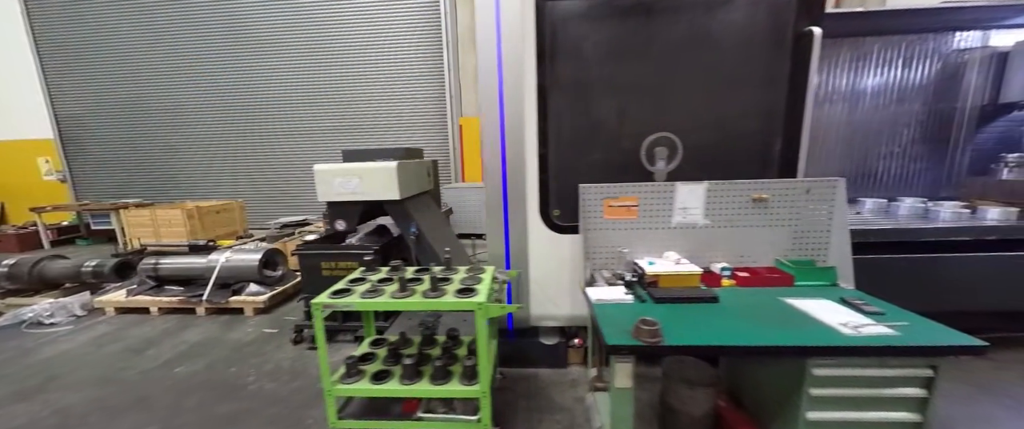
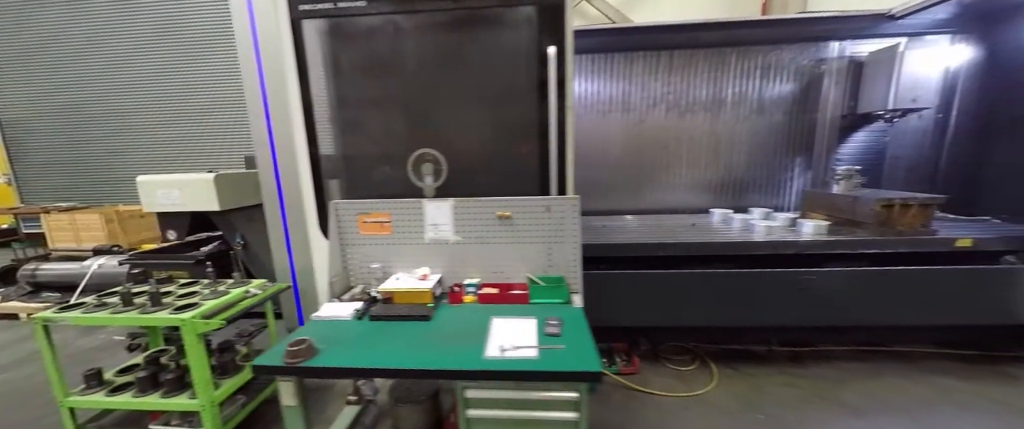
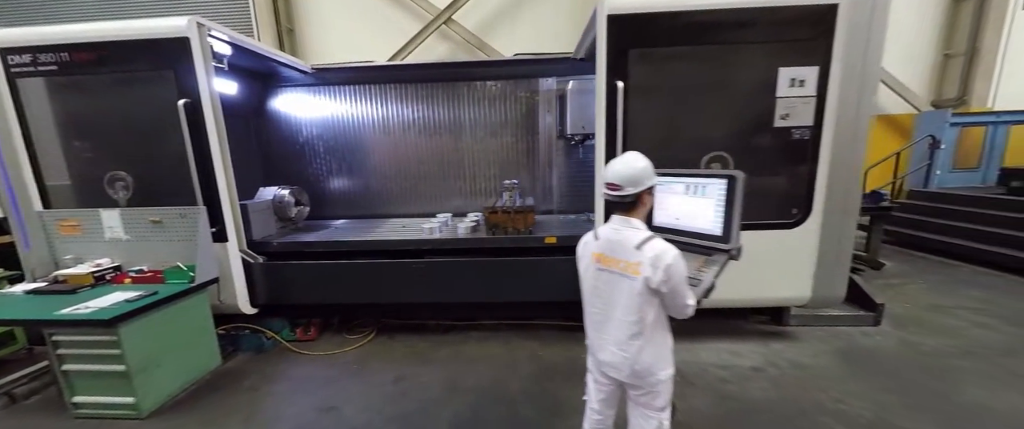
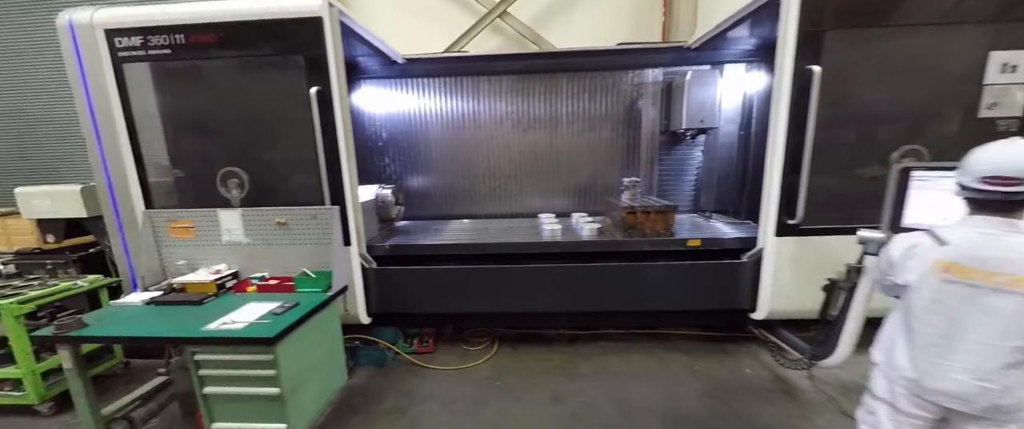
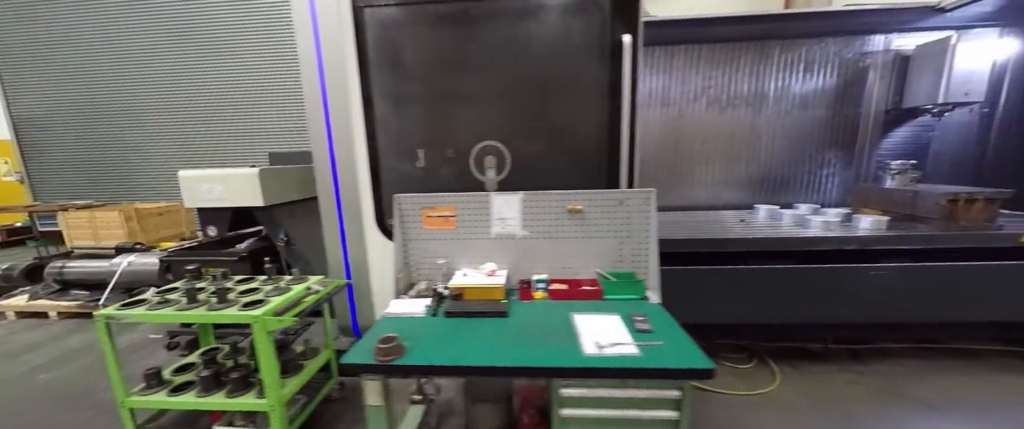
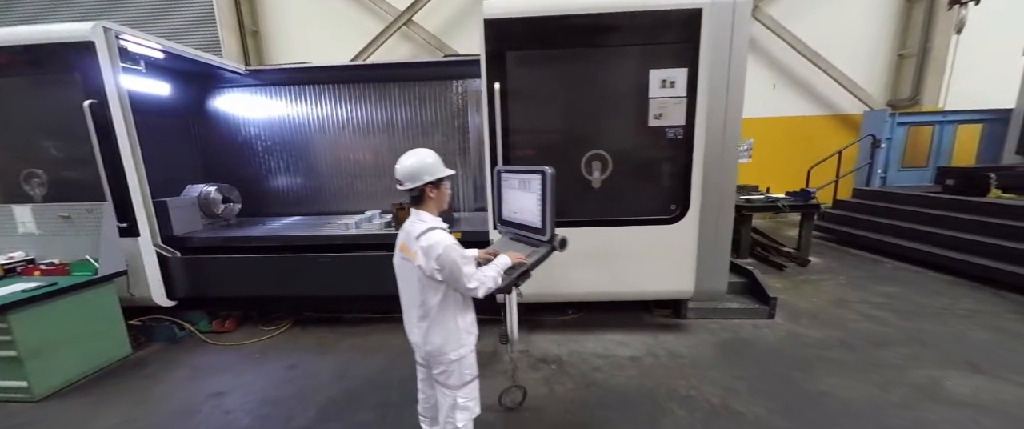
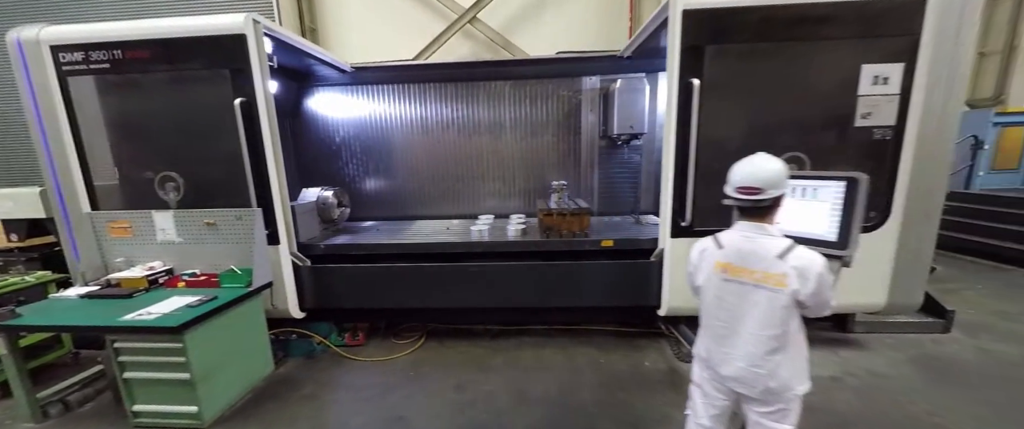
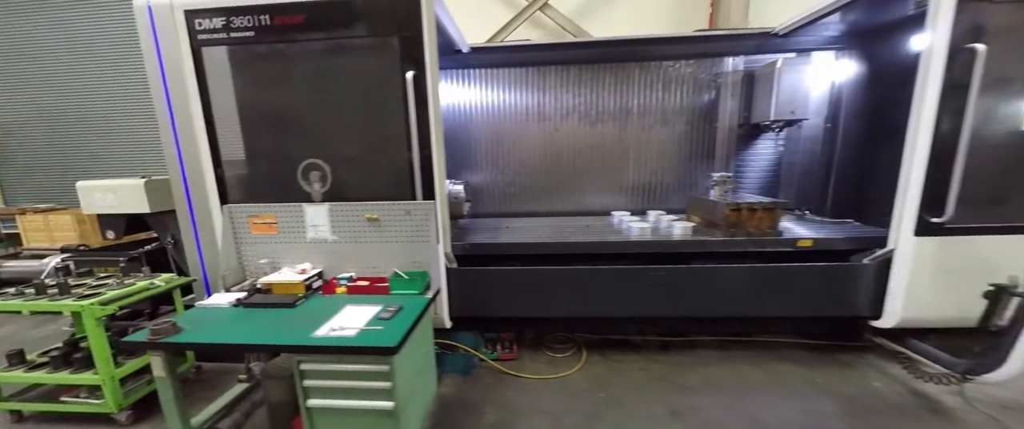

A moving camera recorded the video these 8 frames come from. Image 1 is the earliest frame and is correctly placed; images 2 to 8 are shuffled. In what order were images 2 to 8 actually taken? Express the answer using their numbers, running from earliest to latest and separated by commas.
5, 2, 8, 4, 7, 3, 6
